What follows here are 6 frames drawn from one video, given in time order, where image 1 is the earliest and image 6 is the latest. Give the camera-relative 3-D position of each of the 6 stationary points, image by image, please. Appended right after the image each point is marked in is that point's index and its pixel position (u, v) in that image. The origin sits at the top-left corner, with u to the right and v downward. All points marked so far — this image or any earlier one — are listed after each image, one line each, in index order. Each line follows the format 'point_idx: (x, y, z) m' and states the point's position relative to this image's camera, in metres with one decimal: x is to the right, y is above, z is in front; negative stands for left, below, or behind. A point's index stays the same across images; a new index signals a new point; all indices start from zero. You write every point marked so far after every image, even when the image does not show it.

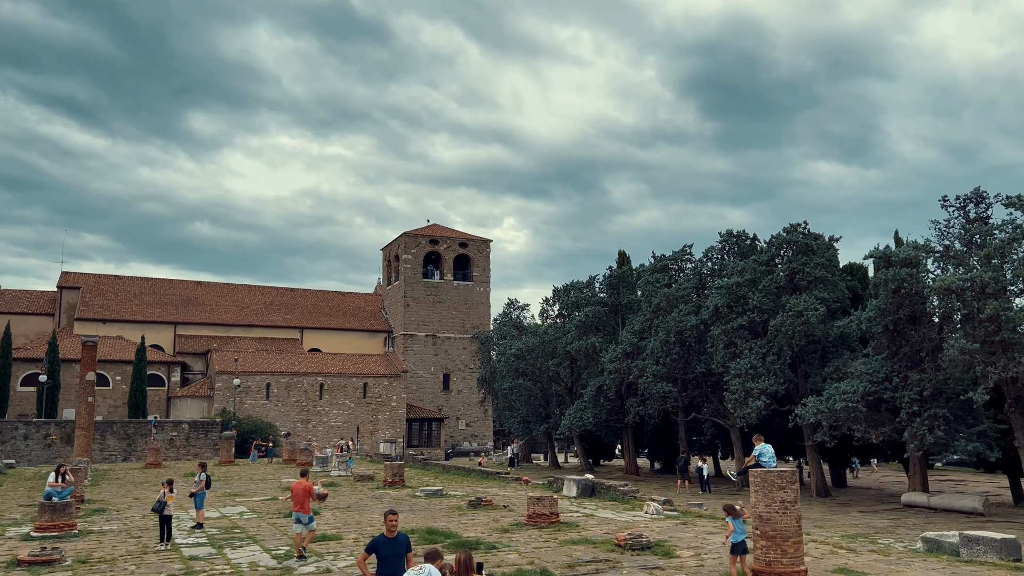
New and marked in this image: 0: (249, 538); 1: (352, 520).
0: (-5.1, -4.9, +16.0) m
1: (-3.6, -5.3, +18.5) m
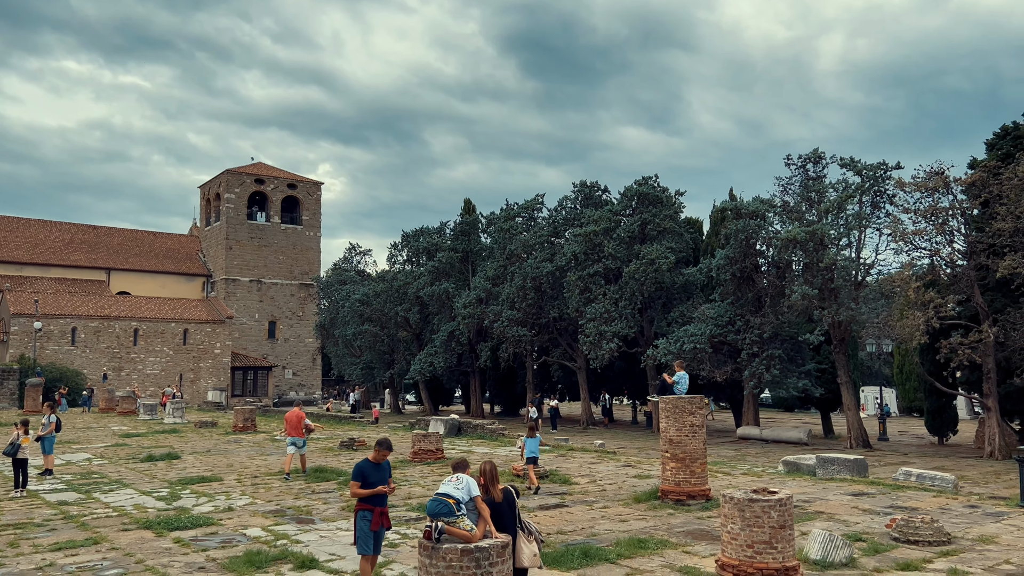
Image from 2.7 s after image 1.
0: (-7.2, -3.5, +14.7) m
1: (-6.2, -3.8, +17.5) m
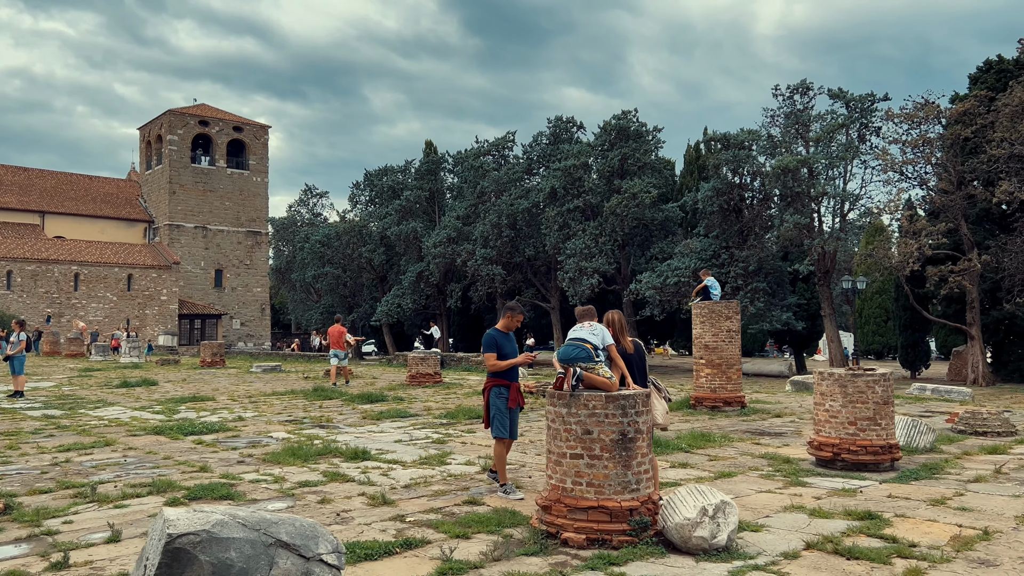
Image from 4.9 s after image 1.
0: (-7.0, -1.9, +13.7) m
1: (-6.2, -2.0, +16.5) m
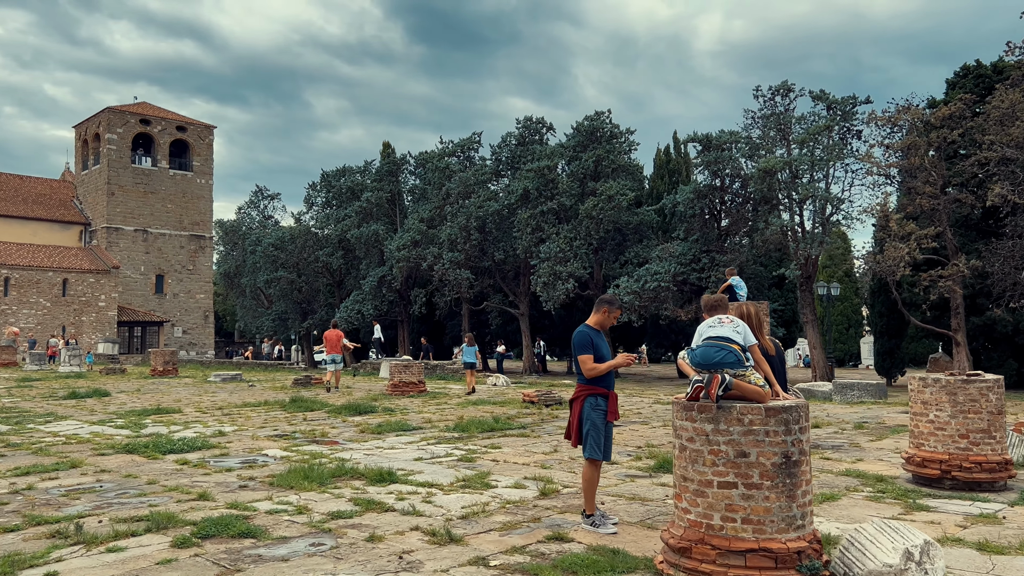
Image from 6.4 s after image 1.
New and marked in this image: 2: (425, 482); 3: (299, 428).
0: (-6.9, -1.9, +12.1) m
1: (-6.4, -2.0, +15.0) m
2: (-0.7, -1.5, +6.4) m
3: (-2.7, -1.8, +10.2) m
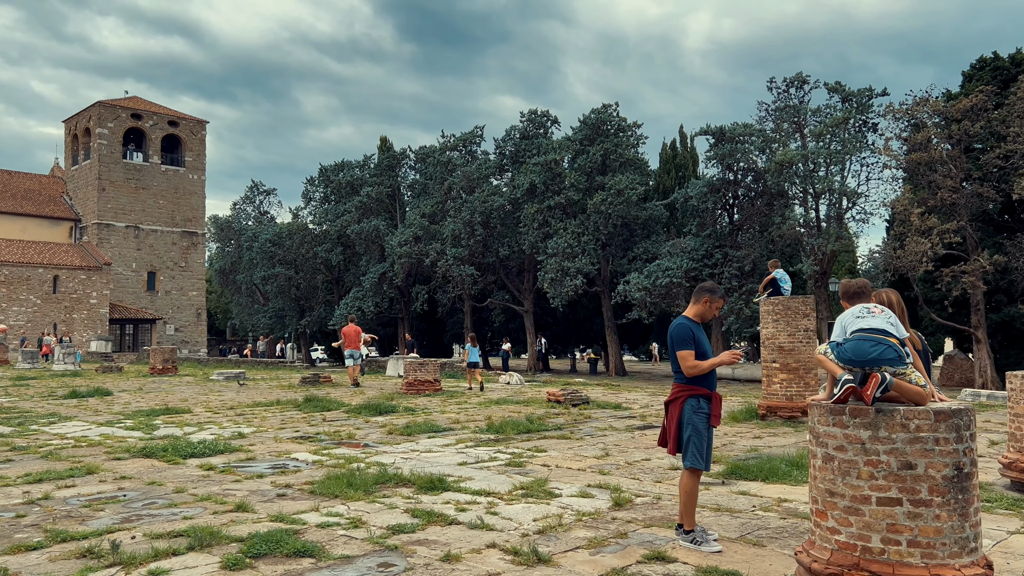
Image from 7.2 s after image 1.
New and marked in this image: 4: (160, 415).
0: (-6.5, -1.8, +11.5) m
1: (-6.0, -2.0, +14.4) m
2: (-0.2, -1.5, +5.9) m
3: (-2.3, -1.7, +9.7) m
4: (-4.9, -1.8, +11.3) m
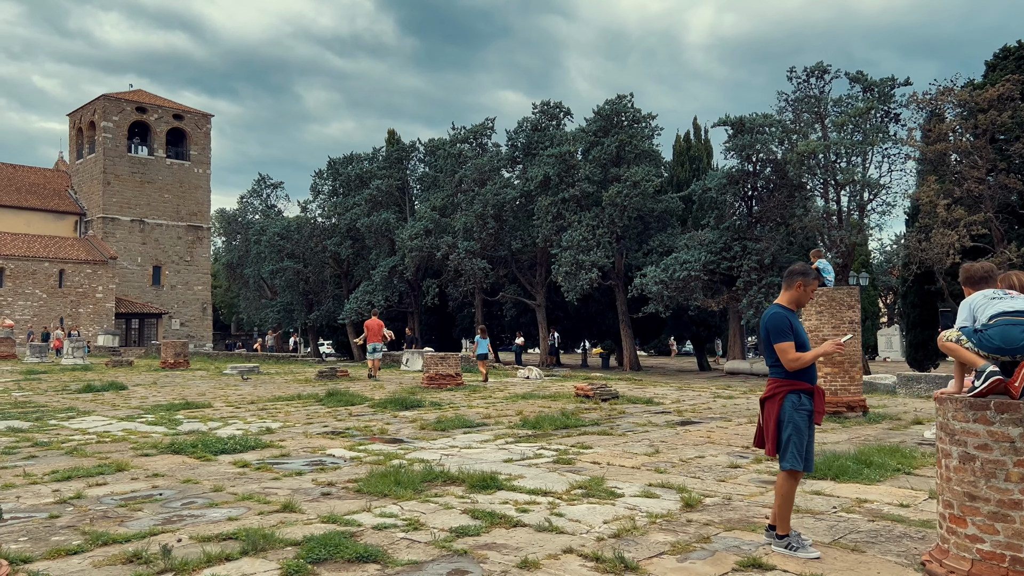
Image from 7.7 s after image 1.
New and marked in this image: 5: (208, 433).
0: (-6.1, -1.7, +11.2) m
1: (-5.6, -1.8, +14.1) m
2: (+0.2, -1.4, +5.6) m
3: (-1.9, -1.6, +9.3) m
4: (-4.5, -1.6, +11.0) m
5: (-3.2, -1.5, +8.6) m
